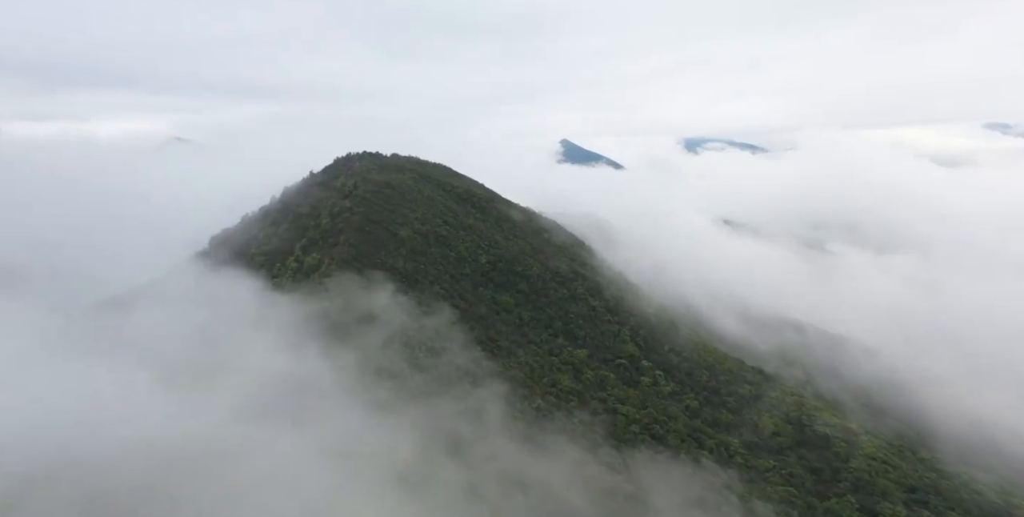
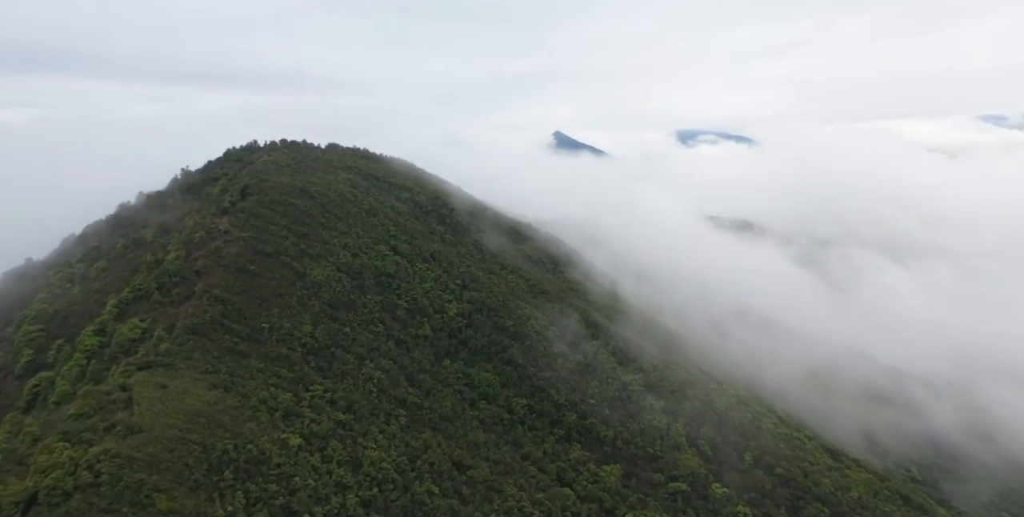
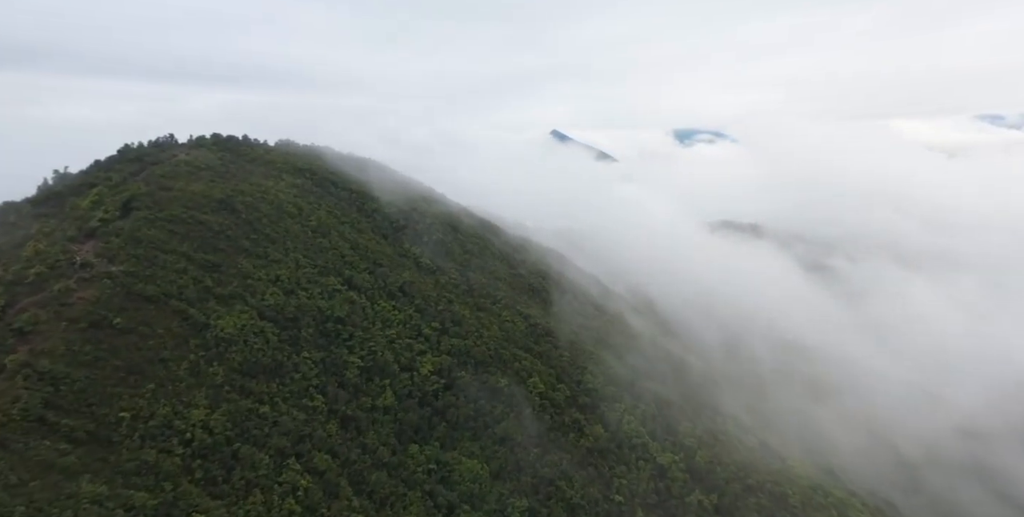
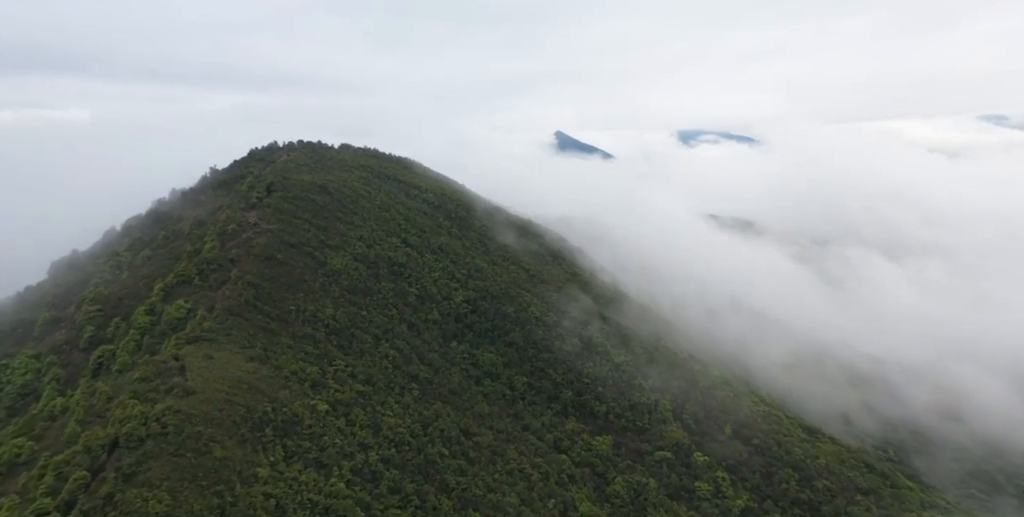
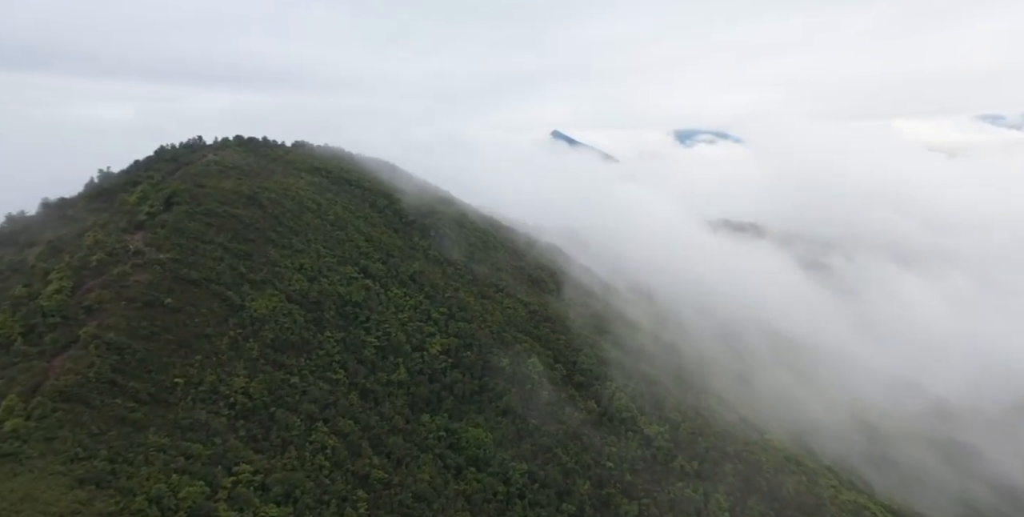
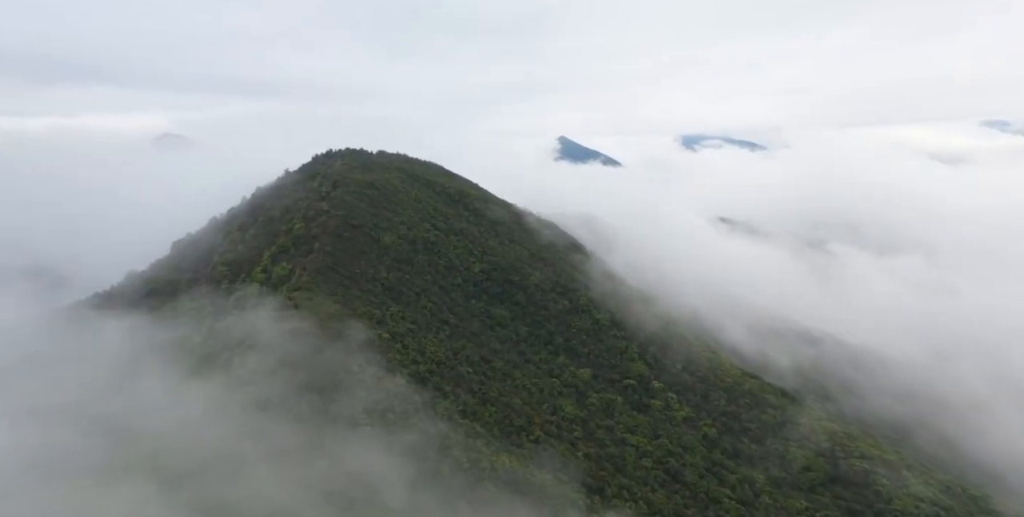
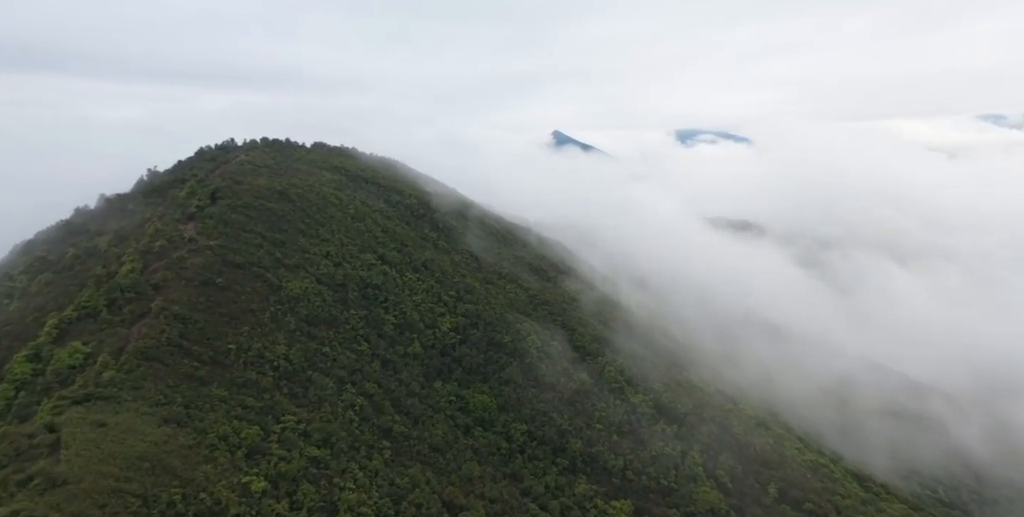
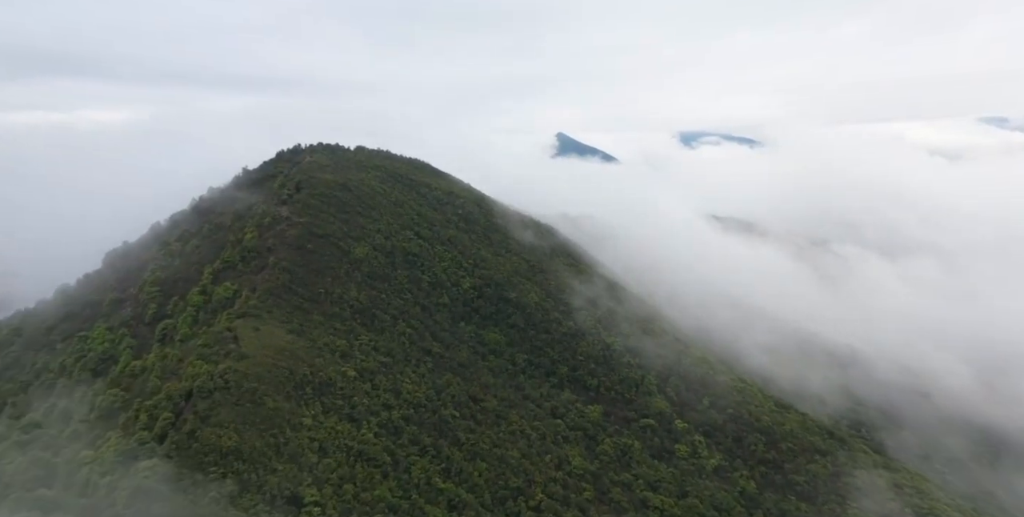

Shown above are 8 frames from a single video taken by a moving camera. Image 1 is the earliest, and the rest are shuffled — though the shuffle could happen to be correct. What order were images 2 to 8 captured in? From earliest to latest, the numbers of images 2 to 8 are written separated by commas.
6, 8, 4, 2, 7, 5, 3
